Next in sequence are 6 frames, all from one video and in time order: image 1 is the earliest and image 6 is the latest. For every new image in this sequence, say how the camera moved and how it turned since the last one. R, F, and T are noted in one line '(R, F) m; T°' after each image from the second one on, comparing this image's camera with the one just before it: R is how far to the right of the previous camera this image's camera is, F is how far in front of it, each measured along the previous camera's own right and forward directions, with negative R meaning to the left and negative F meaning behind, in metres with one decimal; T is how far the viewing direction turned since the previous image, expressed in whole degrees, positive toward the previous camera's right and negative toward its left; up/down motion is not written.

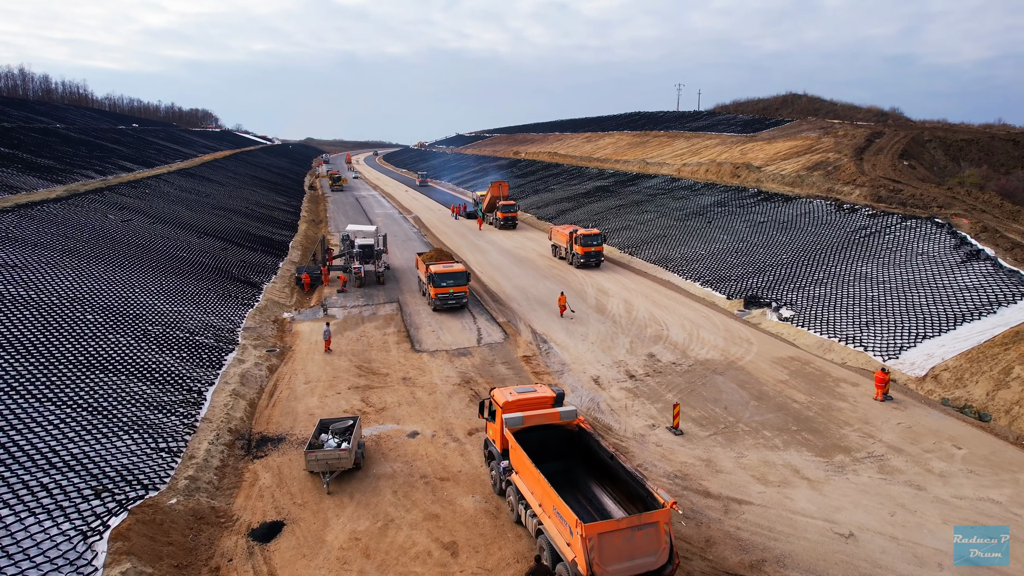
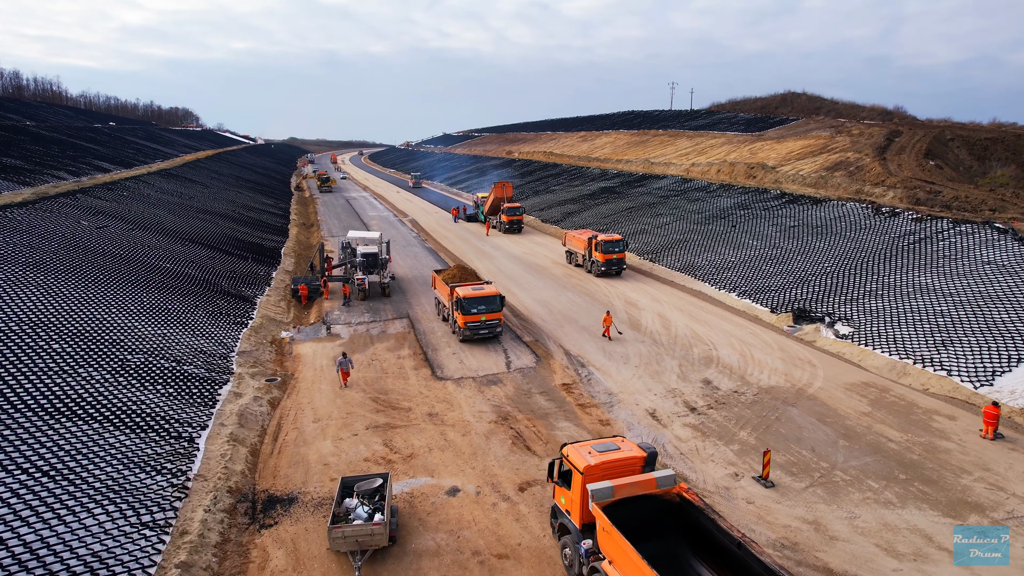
(-1.2, +2.3) m; +1°
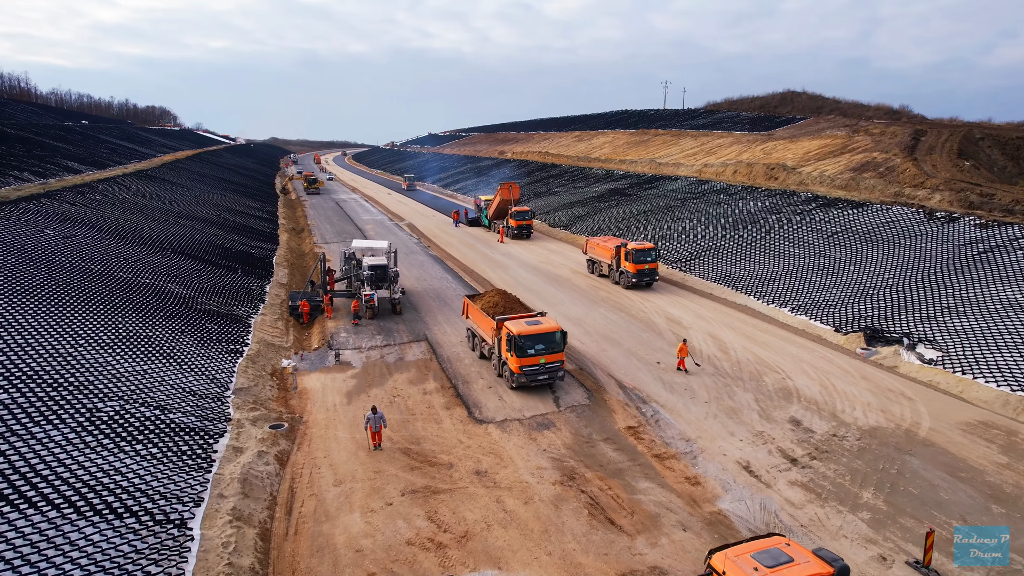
(-1.4, +2.6) m; +2°
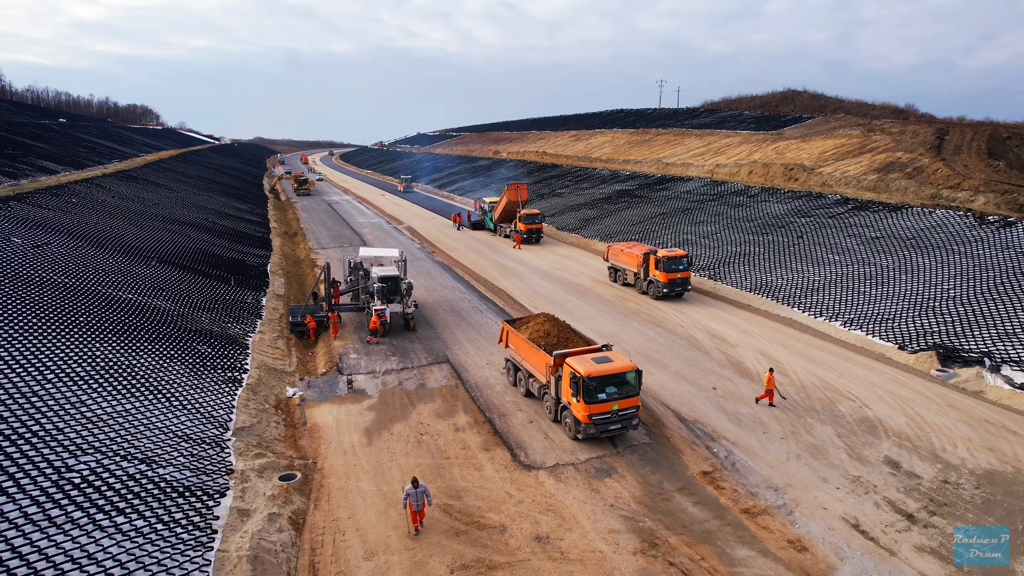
(-1.1, +2.0) m; +1°
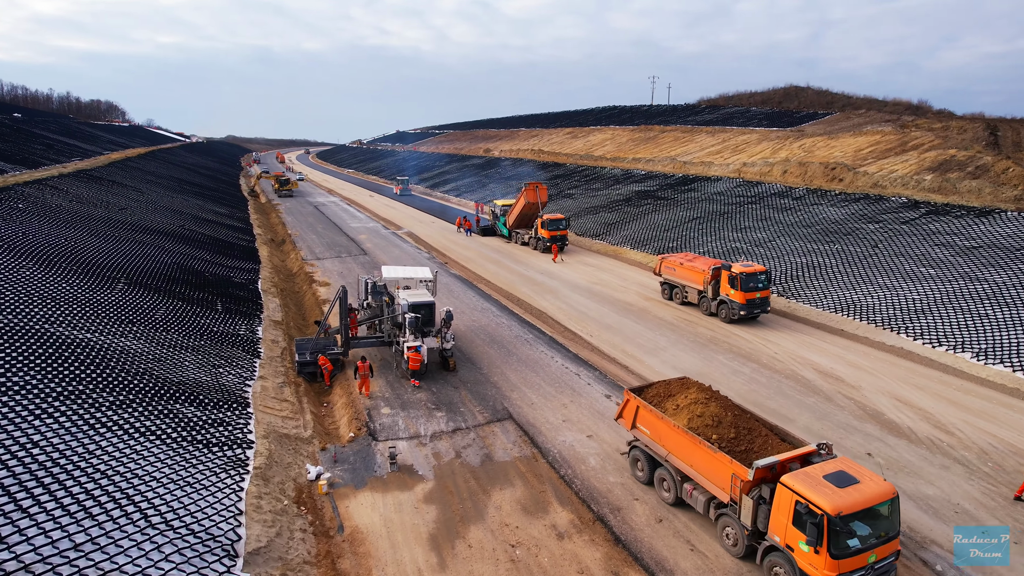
(-2.0, +3.8) m; +2°
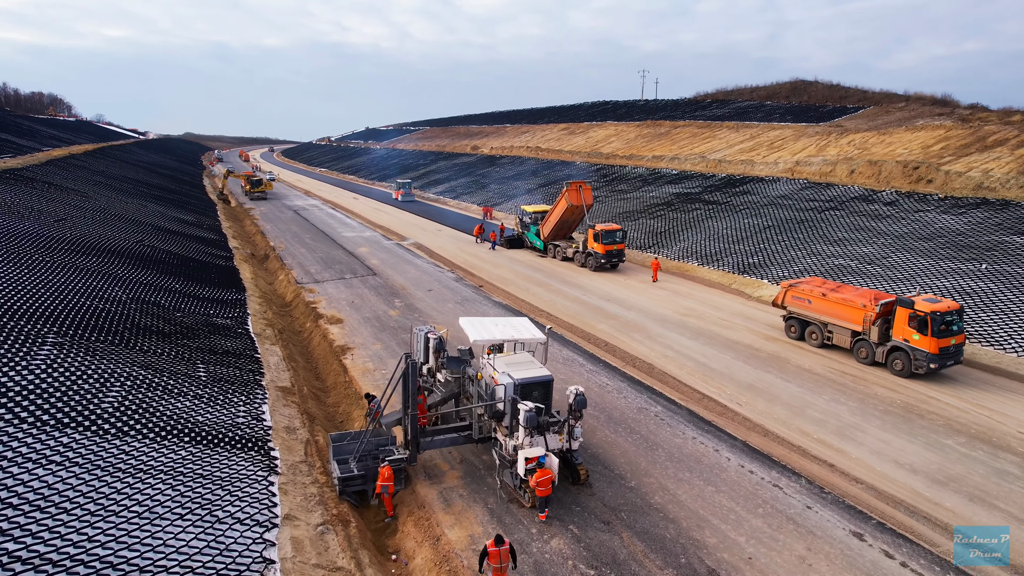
(-2.8, +5.5) m; +3°
